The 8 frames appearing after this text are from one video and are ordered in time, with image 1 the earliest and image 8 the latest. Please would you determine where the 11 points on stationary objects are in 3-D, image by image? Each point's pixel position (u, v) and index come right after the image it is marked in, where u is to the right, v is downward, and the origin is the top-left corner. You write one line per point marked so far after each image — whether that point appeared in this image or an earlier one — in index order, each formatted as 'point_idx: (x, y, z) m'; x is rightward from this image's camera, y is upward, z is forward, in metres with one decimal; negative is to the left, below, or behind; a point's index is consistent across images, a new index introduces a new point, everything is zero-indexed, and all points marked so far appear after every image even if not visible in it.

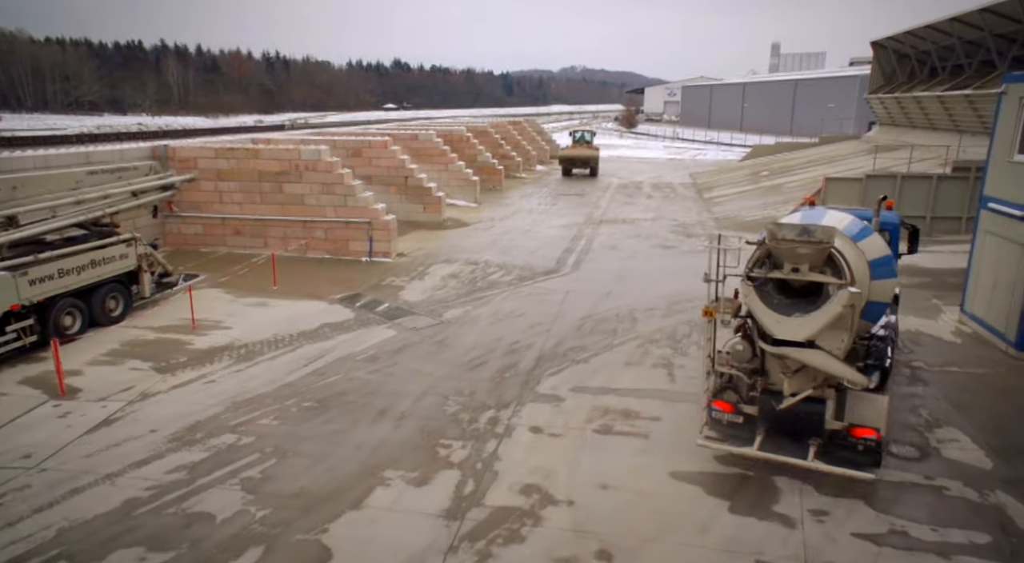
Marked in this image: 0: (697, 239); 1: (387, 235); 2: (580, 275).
0: (+4.7, +1.1, +16.5) m
1: (-2.8, +1.0, +14.0) m
2: (+1.4, +0.1, +13.0) m
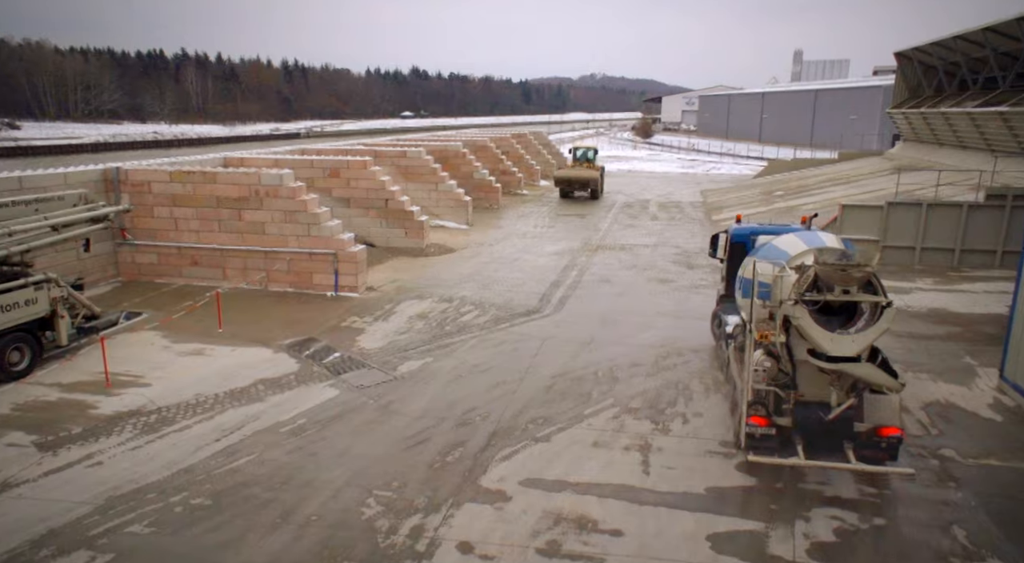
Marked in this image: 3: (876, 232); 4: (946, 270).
0: (+4.3, +0.2, +15.0) m
1: (-3.2, +0.3, +12.7) m
2: (+0.9, -0.7, +11.7) m
3: (+8.3, +1.2, +14.8) m
4: (+9.7, +0.3, +14.3) m
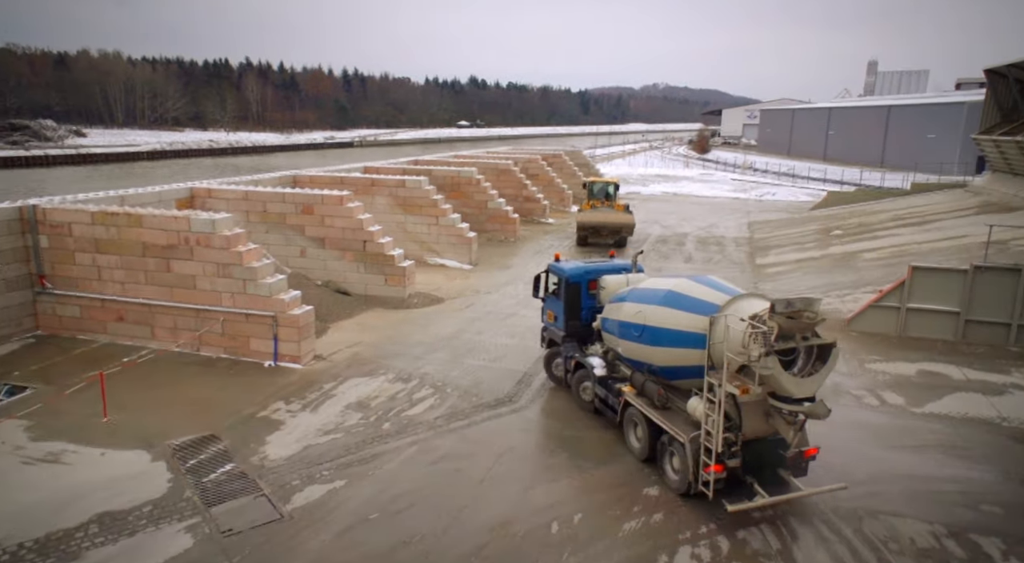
0: (+4.1, -1.2, +12.2) m
1: (-3.6, -0.9, +10.6) m
2: (+0.3, -1.9, +9.2) m
3: (+8.1, -0.3, +11.7) m
4: (+9.4, -1.3, +11.1) m
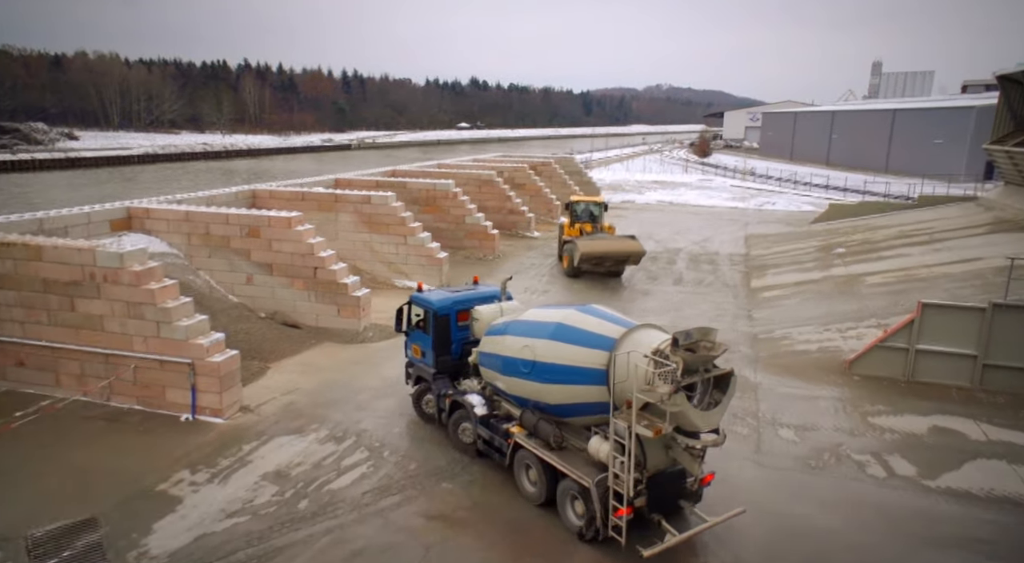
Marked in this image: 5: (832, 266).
0: (+3.4, -1.8, +10.8) m
1: (-4.3, -1.5, +9.2) m
2: (-0.4, -2.6, +7.8) m
3: (+7.4, -1.0, +10.3) m
4: (+8.7, -1.9, +9.7) m
5: (+8.8, +0.4, +17.5) m
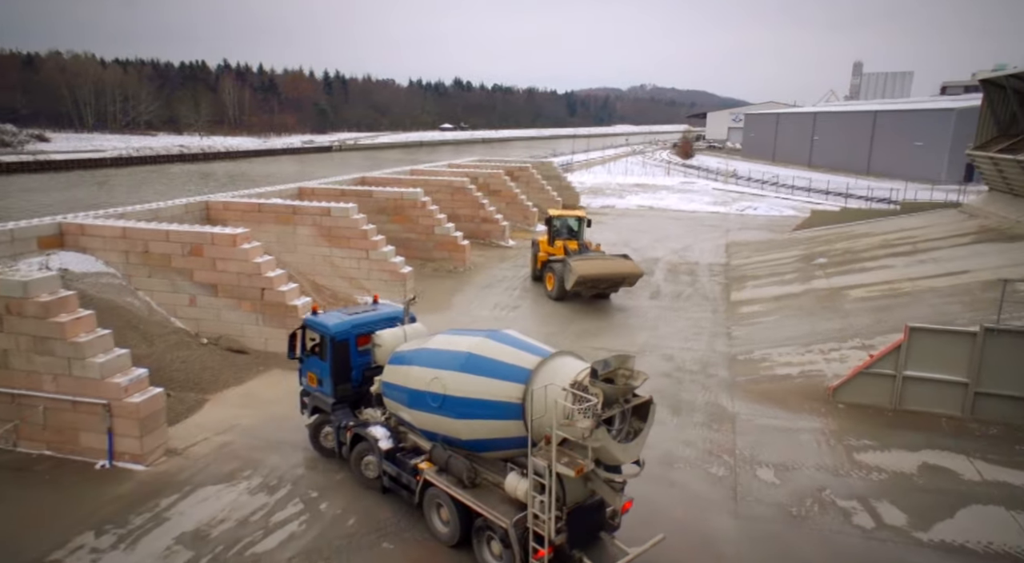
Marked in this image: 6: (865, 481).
0: (+2.7, -2.2, +10.1) m
1: (-4.9, -1.9, +8.3) m
2: (-1.0, -2.9, +6.9) m
3: (+6.7, -1.3, +9.6) m
4: (+8.1, -2.2, +9.0) m
5: (+8.0, +0.1, +16.9) m
6: (+4.6, -2.6, +8.2) m
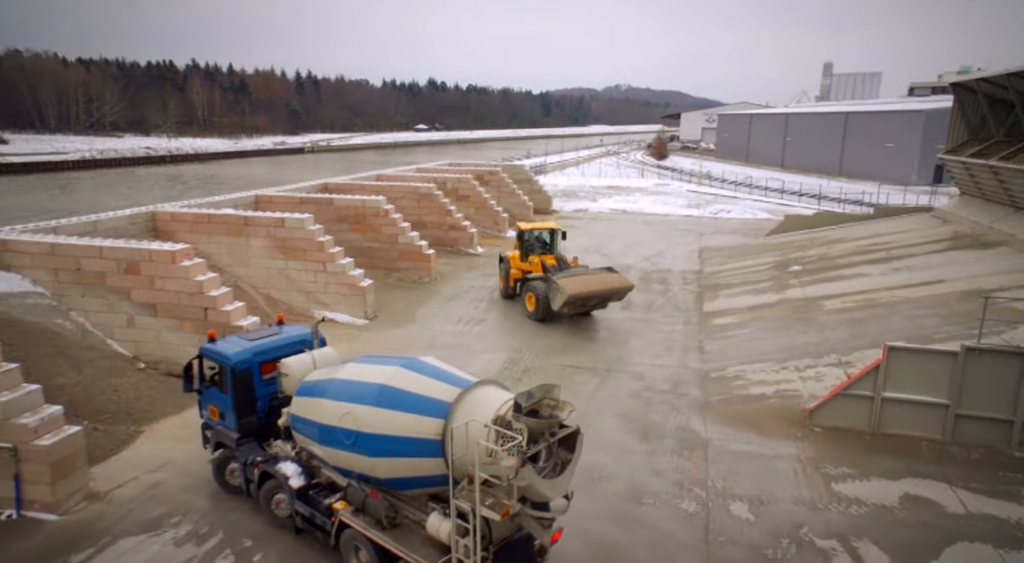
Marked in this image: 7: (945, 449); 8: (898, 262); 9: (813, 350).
0: (+2.1, -2.4, +9.5) m
1: (-5.5, -2.3, +7.4) m
2: (-1.4, -3.2, +6.2) m
3: (+6.1, -1.5, +9.2) m
4: (+7.5, -2.5, +8.6) m
5: (+7.1, -0.1, +16.5) m
6: (+4.0, -2.8, +7.7) m
7: (+6.1, -2.4, +9.0) m
8: (+9.8, +0.5, +16.2) m
9: (+5.6, -1.3, +11.9) m
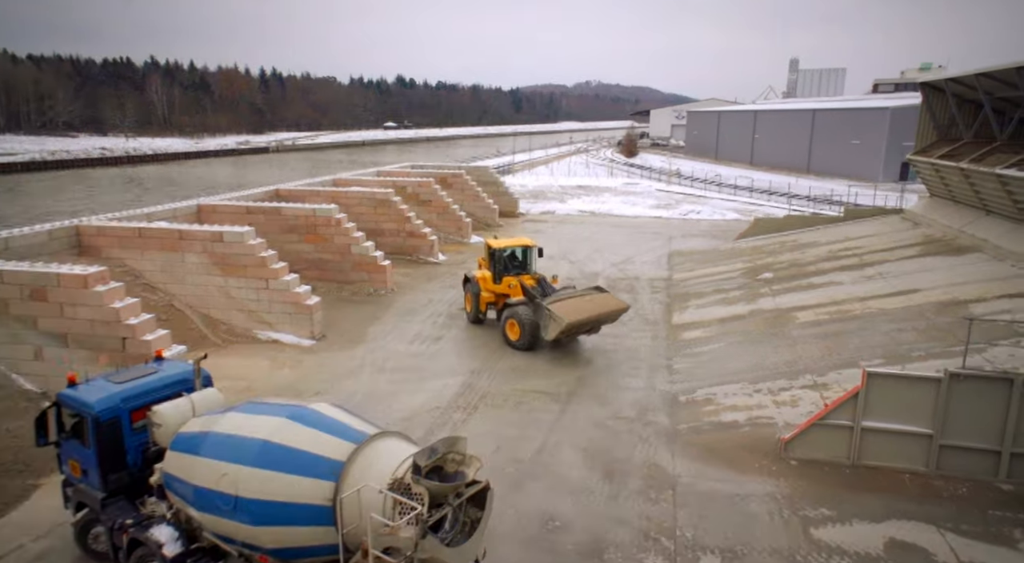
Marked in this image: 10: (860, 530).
0: (+1.4, -2.8, +8.6) m
1: (-6.0, -2.7, +6.3) m
2: (-2.0, -3.6, +5.3) m
3: (+5.5, -1.8, +8.5) m
4: (+6.8, -2.7, +8.0) m
5: (+6.1, -0.3, +15.8) m
6: (+3.4, -3.1, +6.9) m
7: (+5.5, -2.6, +8.3) m
8: (+8.8, +0.3, +15.7) m
9: (+4.8, -1.6, +11.2) m
10: (+4.1, -2.9, +7.6) m
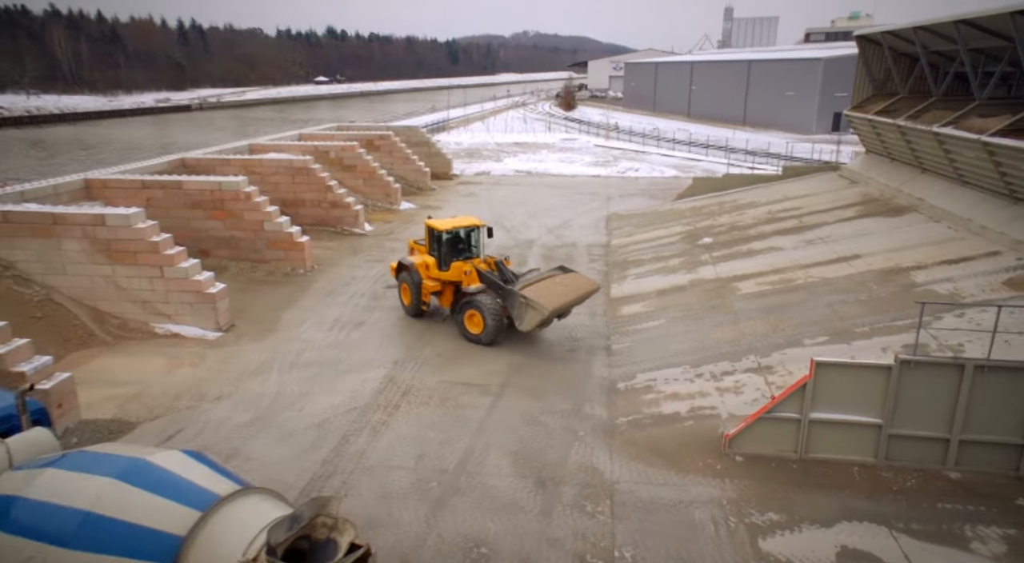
0: (+0.5, -2.7, +7.8) m
1: (-6.8, -3.0, +4.9) m
2: (-2.6, -3.9, +4.2) m
3: (+4.5, -1.6, +7.9) m
4: (+5.9, -2.5, +7.6) m
5: (+4.5, +0.4, +15.2) m
6: (+2.6, -3.1, +6.3) m
7: (+4.5, -2.4, +7.9) m
8: (+7.1, +1.2, +15.2) m
9: (+3.6, -1.1, +10.6) m
10: (+3.3, -2.8, +7.0) m
